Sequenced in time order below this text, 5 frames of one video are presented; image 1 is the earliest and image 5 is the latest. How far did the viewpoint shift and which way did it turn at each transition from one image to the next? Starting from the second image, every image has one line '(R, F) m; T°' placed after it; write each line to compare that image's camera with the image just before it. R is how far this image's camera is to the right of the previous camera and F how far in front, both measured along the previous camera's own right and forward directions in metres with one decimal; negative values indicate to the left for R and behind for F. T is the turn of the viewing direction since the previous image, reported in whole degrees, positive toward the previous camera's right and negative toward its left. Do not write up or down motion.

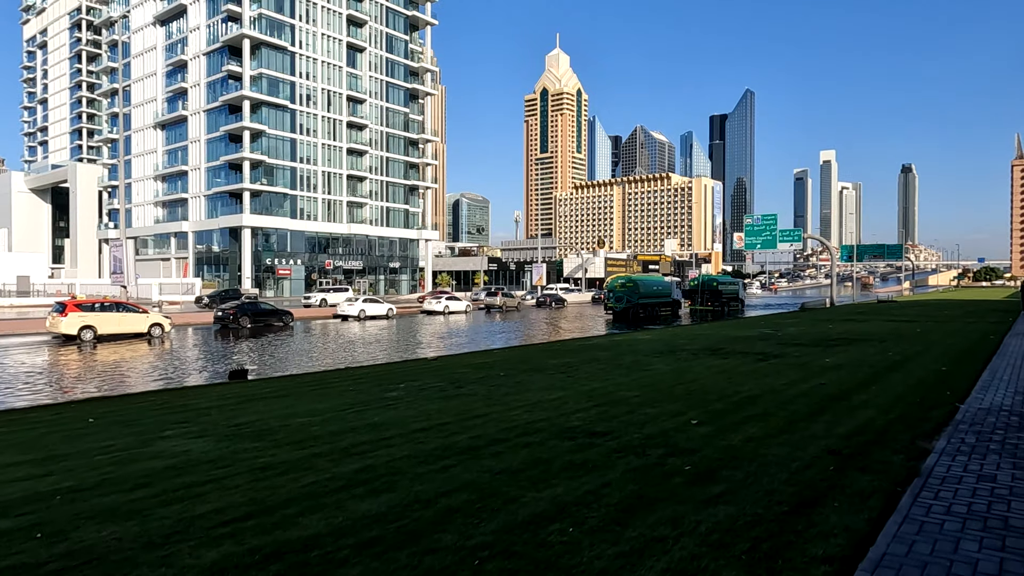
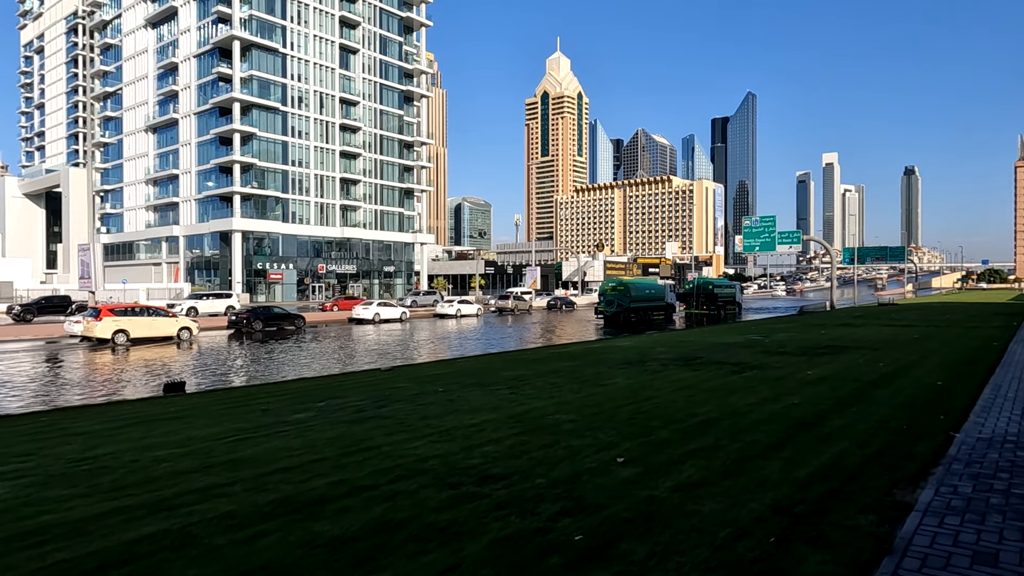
(+1.0, +1.4) m; 0°
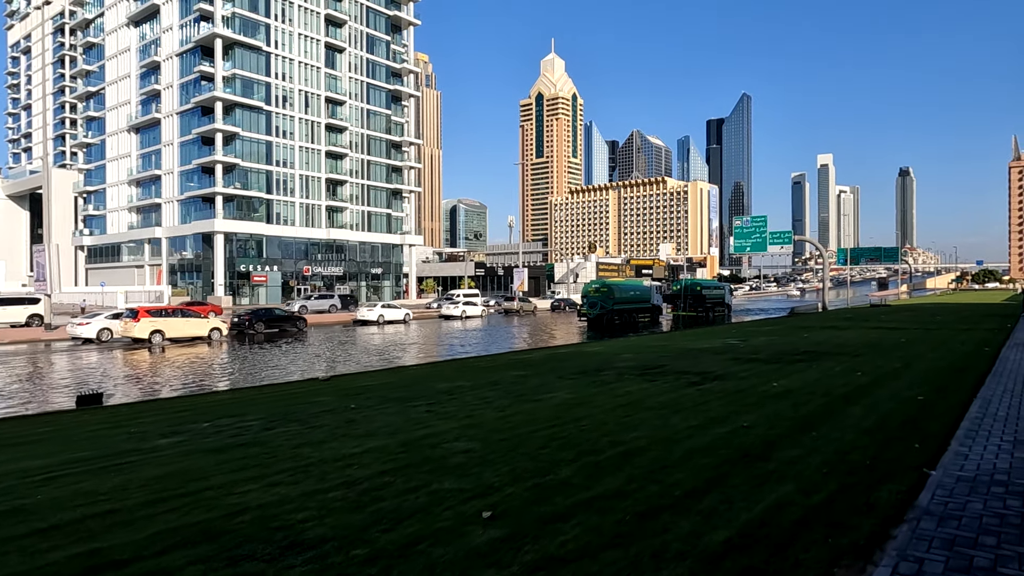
(+1.1, +1.3) m; 0°
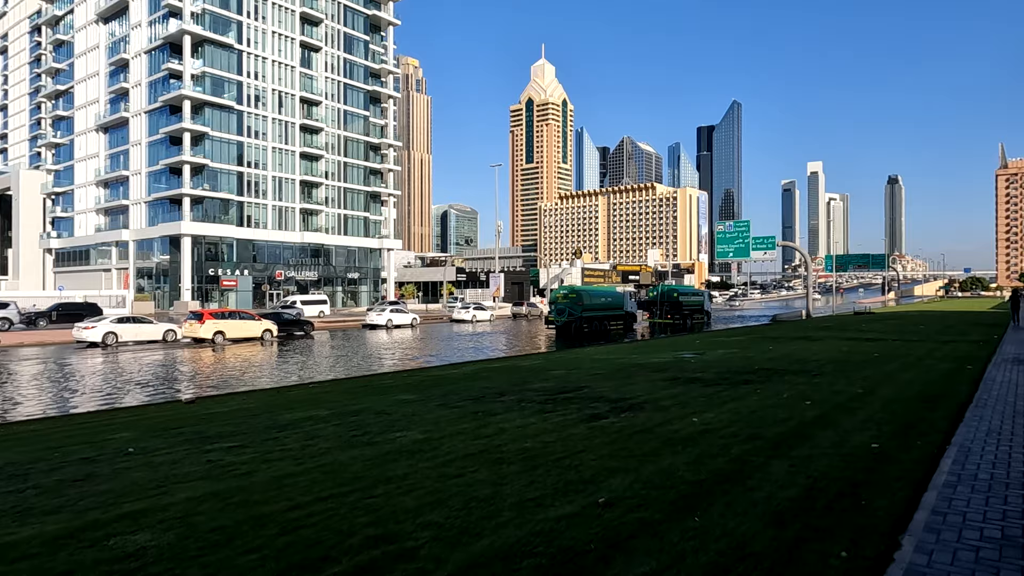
(+1.7, +2.2) m; +1°
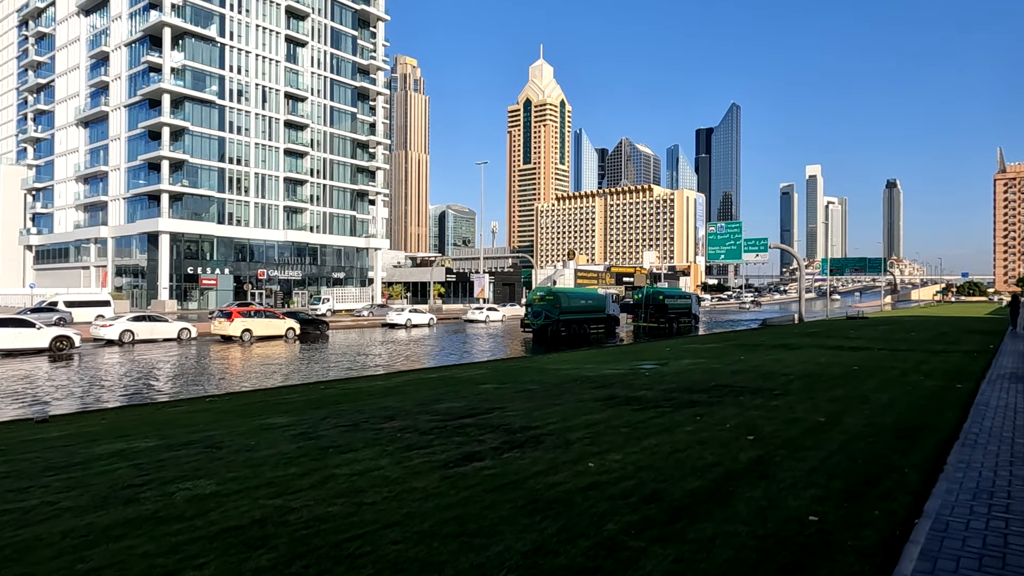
(+1.4, +1.8) m; 0°
